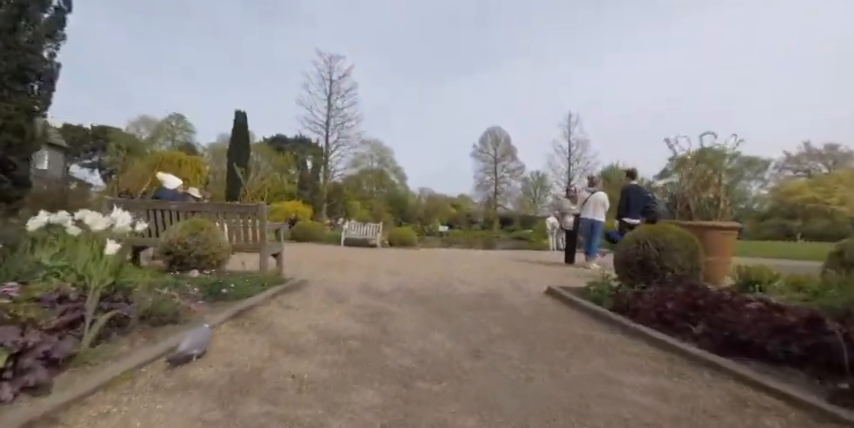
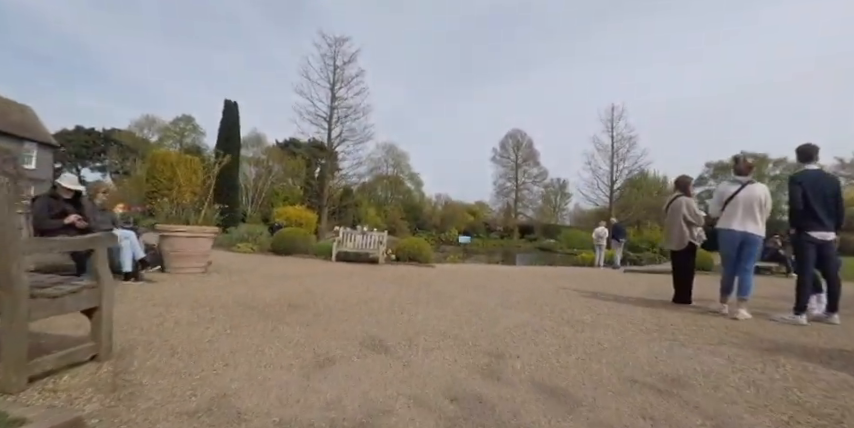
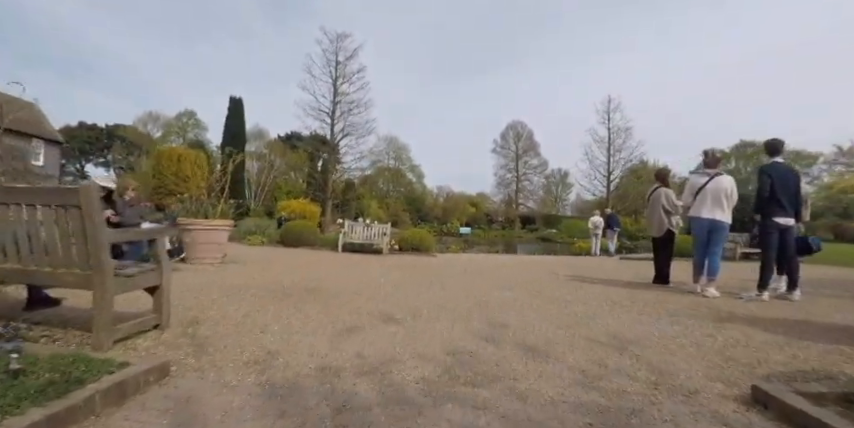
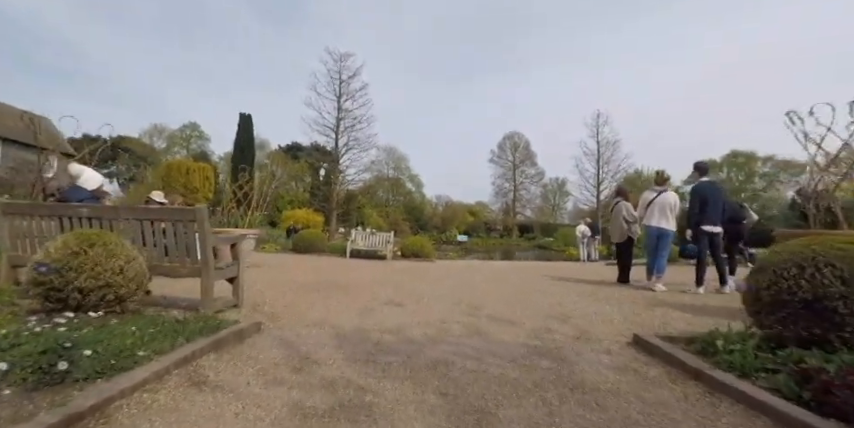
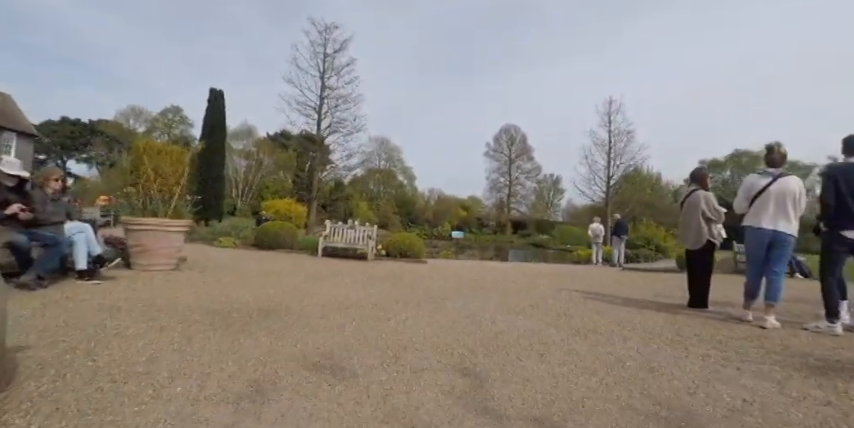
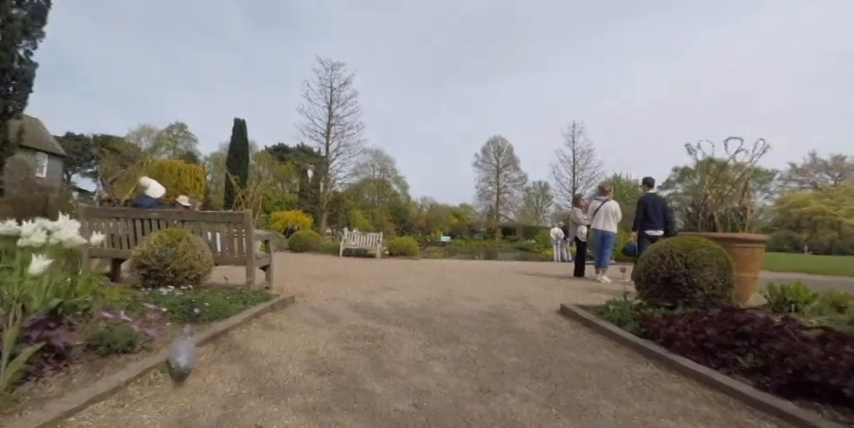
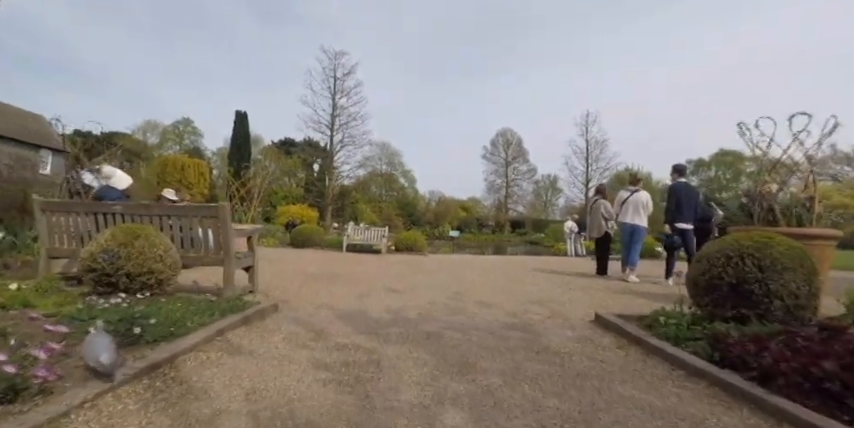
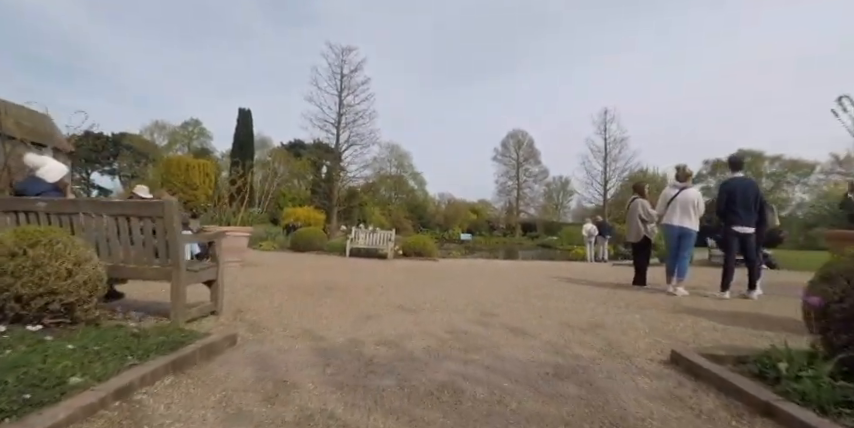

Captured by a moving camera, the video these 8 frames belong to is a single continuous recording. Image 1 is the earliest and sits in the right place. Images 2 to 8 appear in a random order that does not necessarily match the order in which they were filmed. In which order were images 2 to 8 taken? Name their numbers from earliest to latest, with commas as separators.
6, 7, 4, 8, 3, 2, 5
